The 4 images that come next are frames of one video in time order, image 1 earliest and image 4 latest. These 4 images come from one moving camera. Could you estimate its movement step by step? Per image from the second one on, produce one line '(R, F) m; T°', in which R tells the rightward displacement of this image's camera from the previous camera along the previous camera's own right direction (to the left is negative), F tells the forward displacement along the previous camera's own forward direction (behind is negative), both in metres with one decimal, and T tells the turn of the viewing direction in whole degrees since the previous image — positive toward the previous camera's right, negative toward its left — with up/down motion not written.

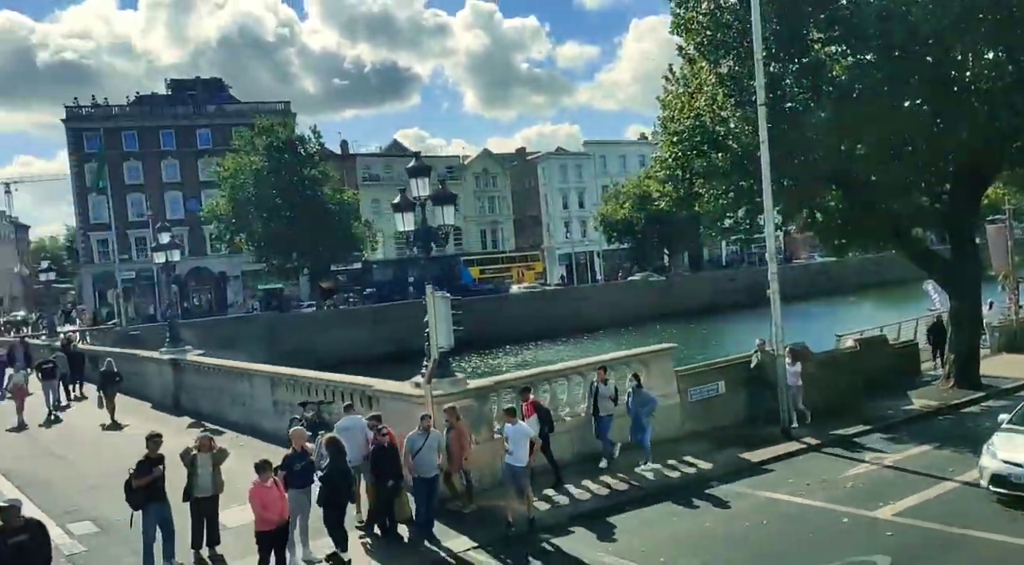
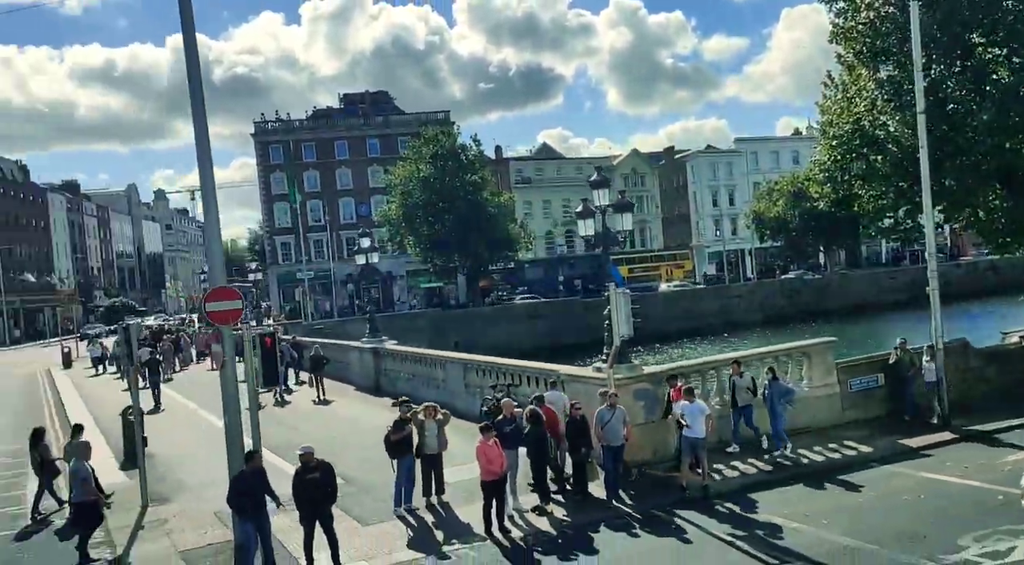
(-0.5, -2.1) m; -9°
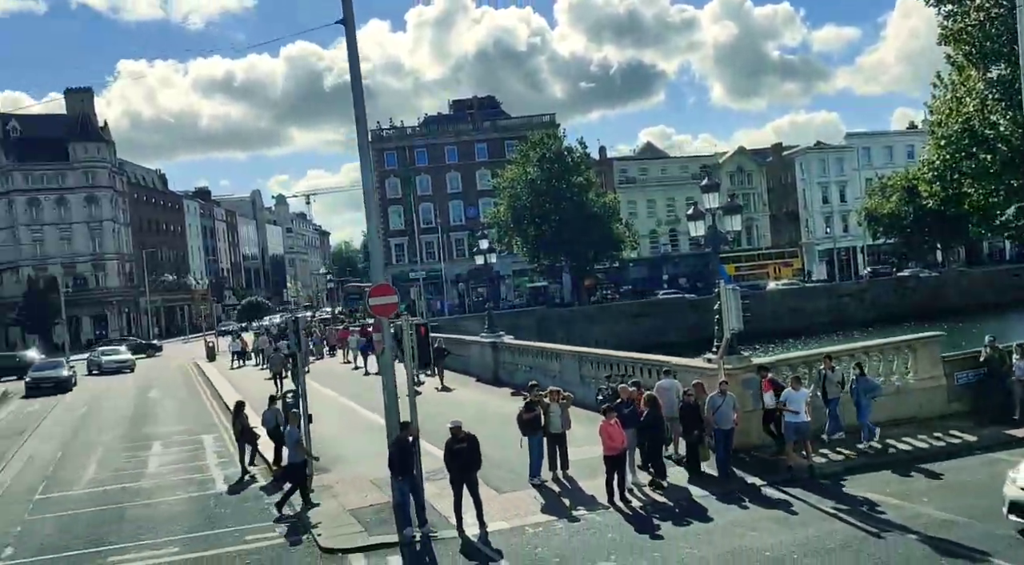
(-0.3, -1.6) m; -6°
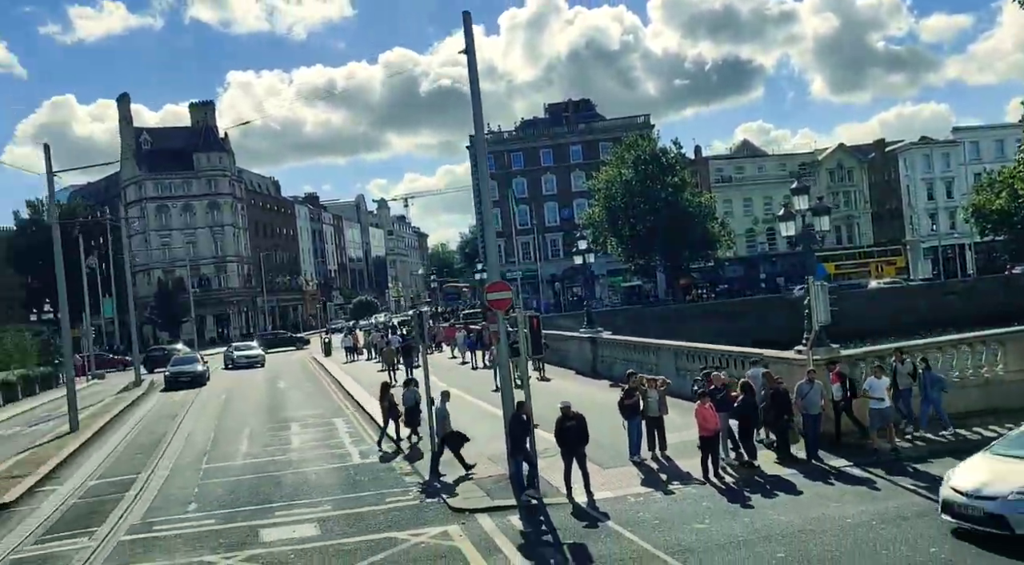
(-0.2, -1.7) m; -6°
